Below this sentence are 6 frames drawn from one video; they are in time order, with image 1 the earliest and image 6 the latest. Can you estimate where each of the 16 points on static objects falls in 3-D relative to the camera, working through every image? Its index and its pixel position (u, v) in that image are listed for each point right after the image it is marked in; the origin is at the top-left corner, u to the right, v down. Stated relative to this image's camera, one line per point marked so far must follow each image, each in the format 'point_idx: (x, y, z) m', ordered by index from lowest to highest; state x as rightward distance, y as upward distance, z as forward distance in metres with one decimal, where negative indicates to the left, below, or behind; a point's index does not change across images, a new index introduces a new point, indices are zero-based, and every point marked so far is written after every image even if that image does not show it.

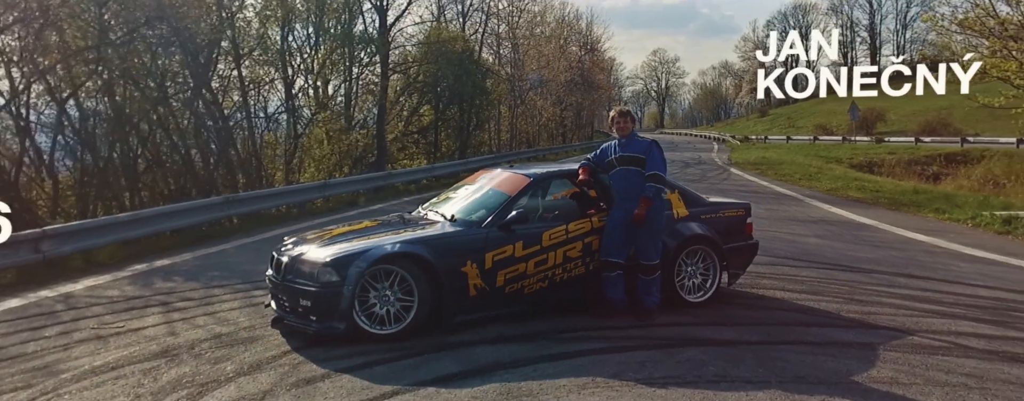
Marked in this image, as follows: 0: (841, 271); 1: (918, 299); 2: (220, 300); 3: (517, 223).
0: (+3.6, -0.7, +7.9) m
1: (+3.8, -0.9, +6.6) m
2: (-2.6, -0.9, +6.3) m
3: (0.0, -0.2, +5.6) m
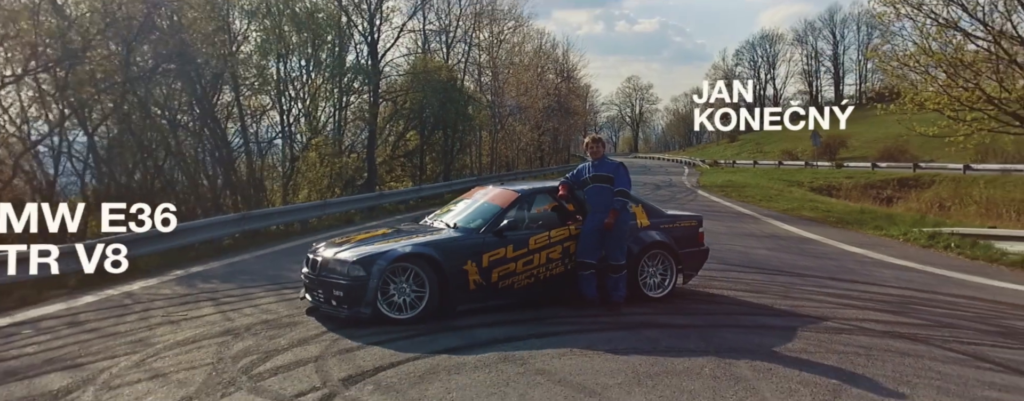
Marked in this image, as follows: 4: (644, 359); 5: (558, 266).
0: (+3.5, -0.9, +9.3) m
1: (+3.7, -1.0, +8.0) m
2: (-2.7, -1.0, +7.5) m
3: (0.0, -0.3, +6.9) m
4: (+1.0, -1.2, +5.5) m
5: (+0.5, -0.6, +7.1) m
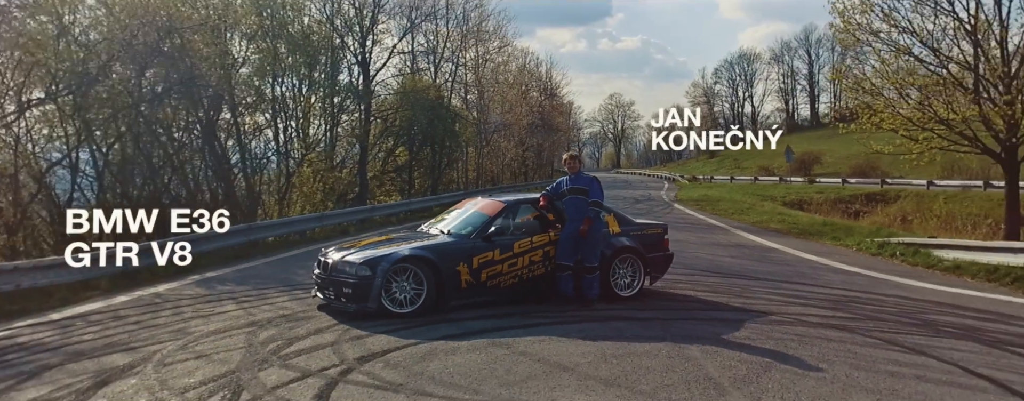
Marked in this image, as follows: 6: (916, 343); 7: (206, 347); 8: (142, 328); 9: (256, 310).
0: (+3.3, -1.1, +10.3) m
1: (+3.5, -1.2, +9.1) m
2: (-2.8, -1.1, +8.4) m
3: (-0.2, -0.4, +7.9) m
4: (+0.9, -1.3, +6.5) m
5: (+0.3, -0.8, +8.1) m
6: (+3.7, -1.3, +6.6) m
7: (-2.6, -1.3, +6.1) m
8: (-3.5, -1.2, +6.7) m
9: (-2.8, -1.2, +7.6) m
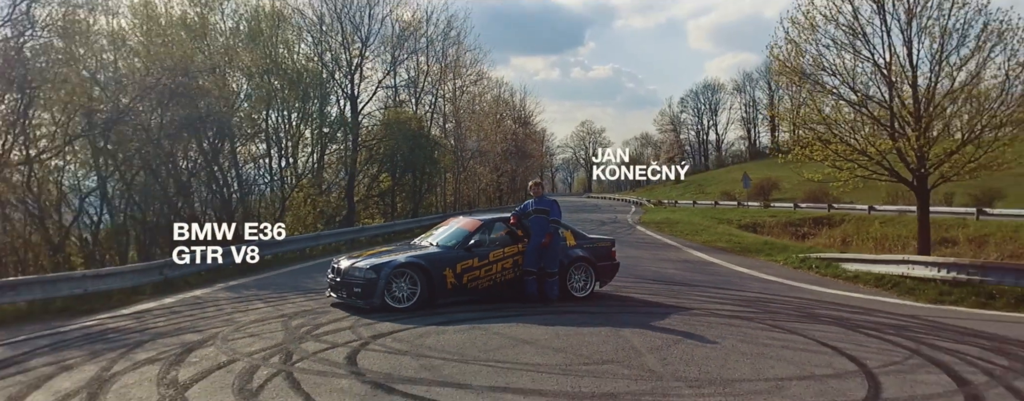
0: (+2.9, -1.4, +12.4) m
1: (+3.2, -1.5, +11.2) m
2: (-3.2, -1.4, +10.3) m
3: (-0.5, -0.6, +9.9) m
4: (+0.6, -1.5, +8.5) m
5: (0.0, -1.0, +10.1) m
6: (+3.4, -1.5, +8.7) m
7: (-2.9, -1.5, +8.0) m
8: (-3.8, -1.4, +8.5) m
9: (-3.1, -1.4, +9.5) m
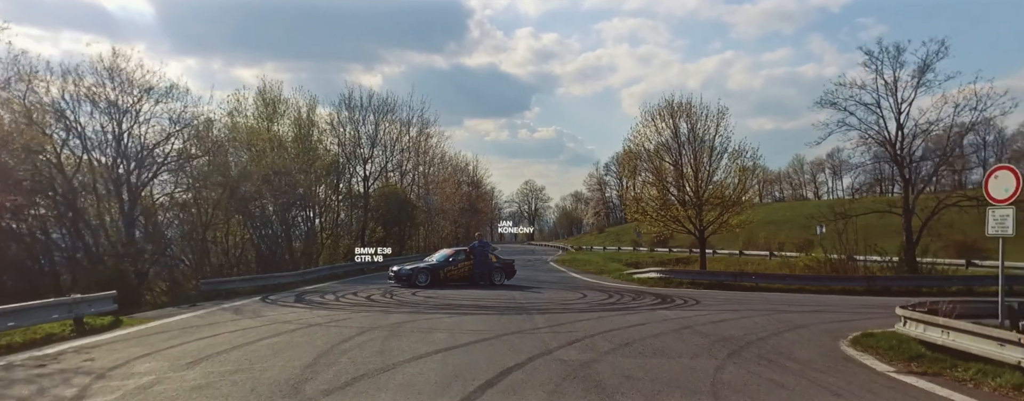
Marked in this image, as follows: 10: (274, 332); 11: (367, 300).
0: (+1.3, -3.0, +25.7) m
1: (+1.6, -2.9, +24.5) m
2: (-4.7, -2.7, +23.2) m
3: (-1.9, -2.0, +23.0) m
4: (-0.7, -2.7, +21.7) m
5: (-1.5, -2.4, +23.2) m
6: (+2.1, -2.8, +22.0) m
7: (-4.2, -2.6, +20.9) m
8: (-5.1, -2.6, +21.4) m
9: (-4.5, -2.7, +22.4) m
10: (-4.0, -2.2, +11.9) m
11: (-3.6, -2.5, +17.8) m
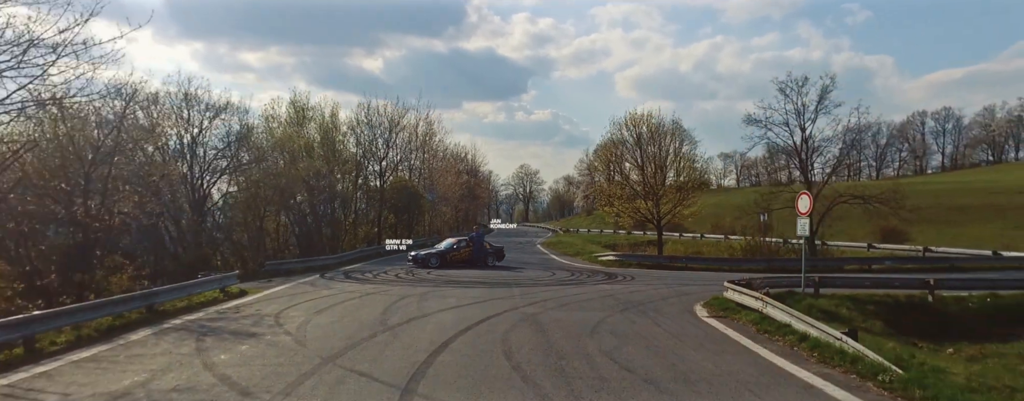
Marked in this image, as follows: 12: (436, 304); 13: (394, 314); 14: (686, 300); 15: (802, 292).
0: (+0.8, -2.9, +32.7) m
1: (+1.2, -2.9, +31.6) m
2: (-5.1, -2.7, +30.2) m
3: (-2.4, -2.0, +30.0) m
4: (-1.2, -2.8, +28.7) m
5: (-1.9, -2.4, +30.3) m
6: (+1.6, -2.8, +29.1) m
7: (-4.6, -2.7, +27.9) m
8: (-5.5, -2.7, +28.4) m
9: (-4.9, -2.7, +29.5) m
10: (-4.4, -2.6, +19.0) m
11: (-4.0, -2.7, +24.8) m
12: (-1.9, -2.6, +17.6) m
13: (-2.6, -2.5, +15.5) m
14: (+4.6, -2.6, +18.8) m
15: (+7.5, -2.4, +18.5) m
